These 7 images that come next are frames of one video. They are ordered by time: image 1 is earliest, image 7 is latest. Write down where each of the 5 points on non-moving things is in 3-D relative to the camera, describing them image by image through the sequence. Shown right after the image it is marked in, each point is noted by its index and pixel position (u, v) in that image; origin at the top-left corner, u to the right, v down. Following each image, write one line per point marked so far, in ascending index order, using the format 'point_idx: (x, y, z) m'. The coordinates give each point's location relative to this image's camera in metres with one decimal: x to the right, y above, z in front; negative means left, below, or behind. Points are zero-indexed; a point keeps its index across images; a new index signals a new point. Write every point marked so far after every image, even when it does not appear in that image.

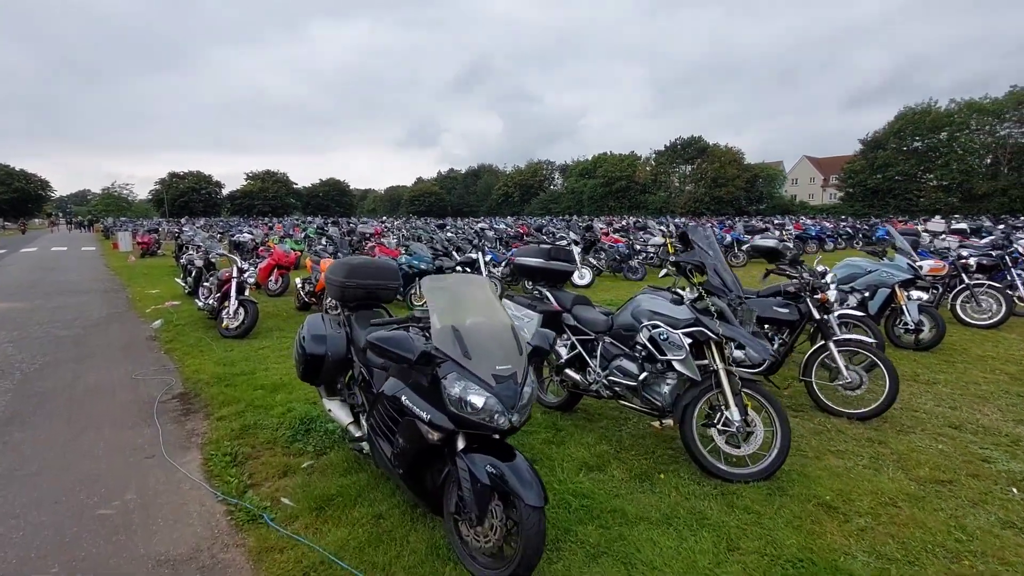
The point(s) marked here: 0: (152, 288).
0: (-7.4, 0.0, +10.7) m
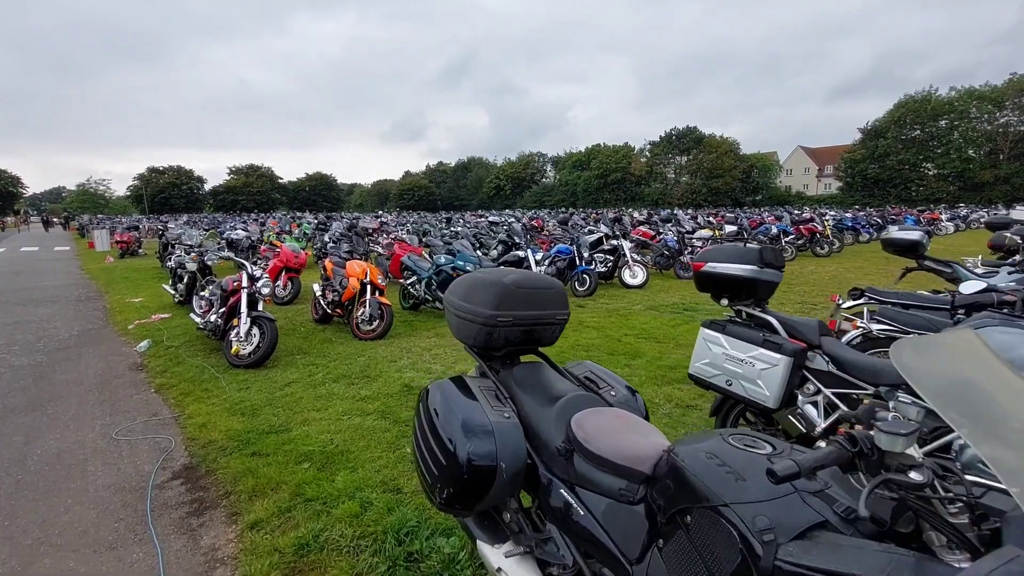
0: (-6.6, -0.1, +9.1) m
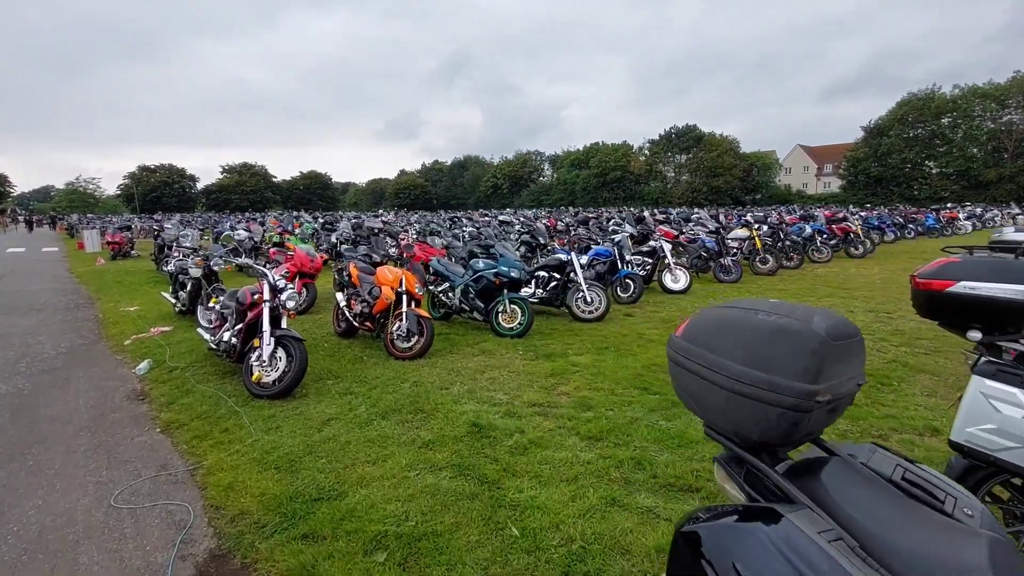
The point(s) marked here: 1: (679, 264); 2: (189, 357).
0: (-6.0, -0.2, +8.2) m
1: (+2.9, +0.4, +9.1) m
2: (-3.2, -0.7, +5.2) m
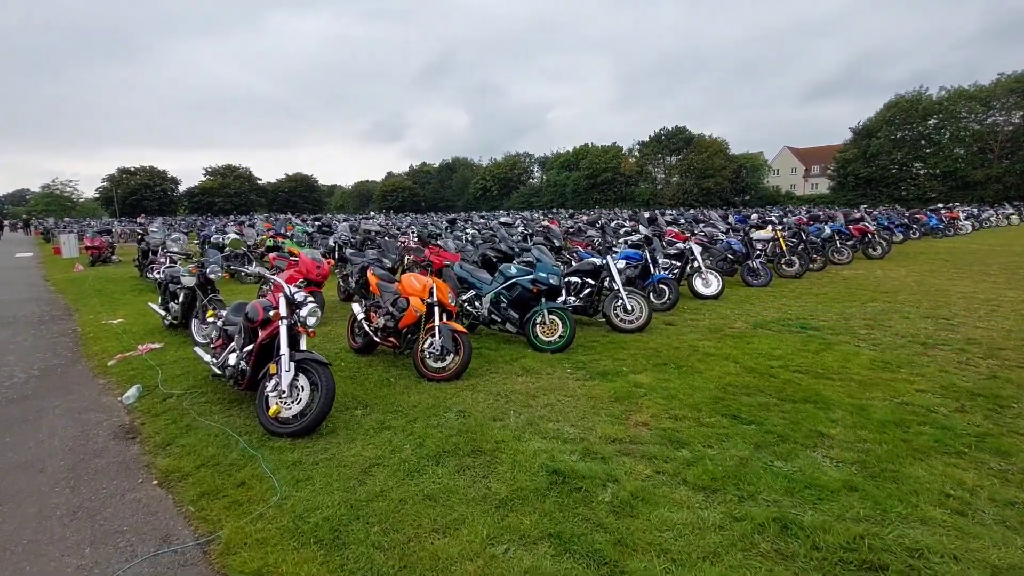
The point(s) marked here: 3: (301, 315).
0: (-5.7, -0.4, +7.4) m
1: (+3.2, +0.3, +8.5) m
2: (-2.8, -0.8, +4.4) m
3: (-1.4, -0.2, +3.6) m
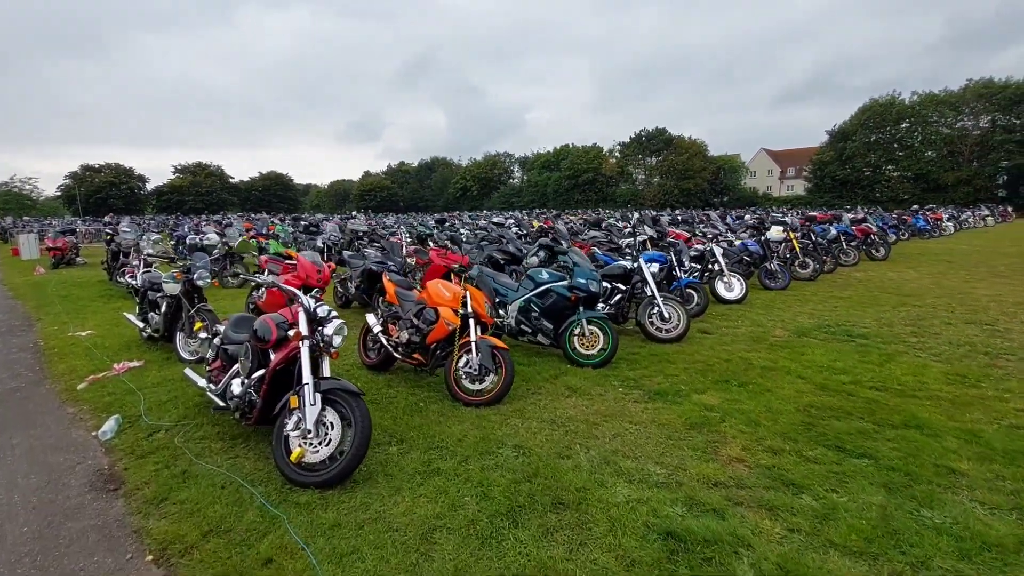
0: (-5.5, -0.5, +6.6) m
1: (+3.4, +0.3, +8.1) m
2: (-2.4, -0.9, +3.7) m
3: (-1.0, -0.3, +2.9) m
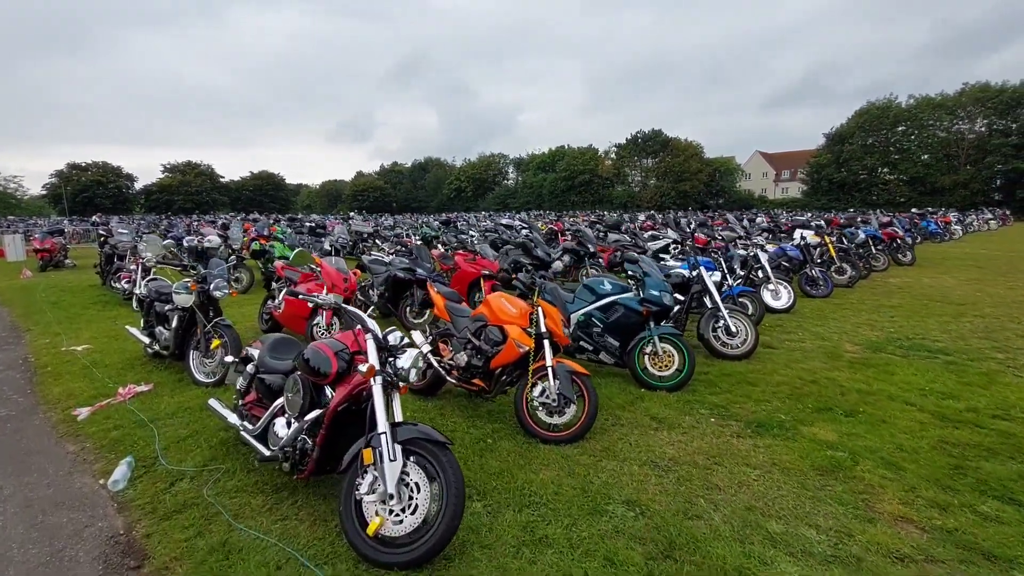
0: (-5.0, -0.6, +5.9) m
1: (+3.8, +0.1, +7.6) m
2: (-1.9, -1.0, +3.1) m
3: (-0.5, -0.3, +2.3) m
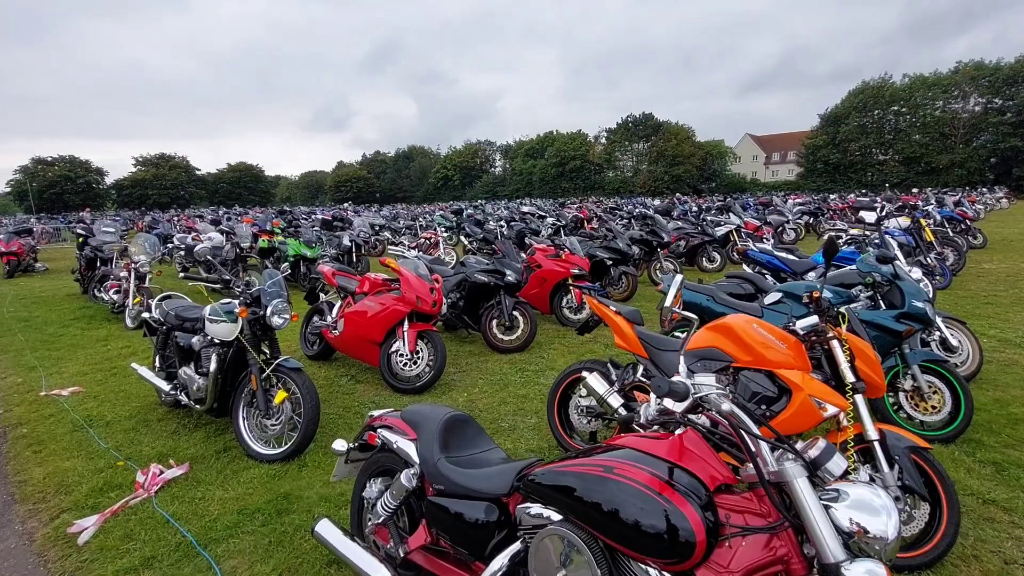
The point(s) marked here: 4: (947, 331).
0: (-3.9, -0.7, +4.4) m
1: (+4.8, +0.2, +6.4) m
2: (-0.7, -1.1, +1.8) m
3: (+0.7, -0.5, +1.0) m
4: (+3.2, -0.3, +3.9) m
